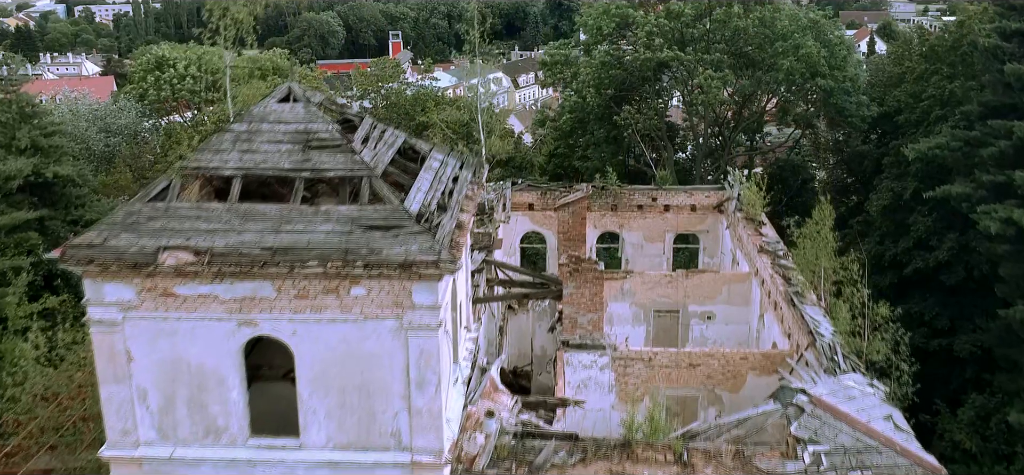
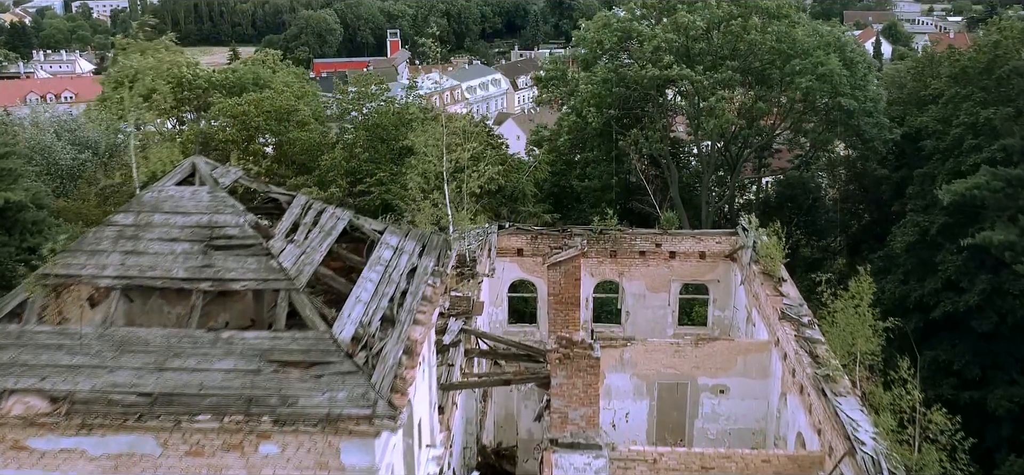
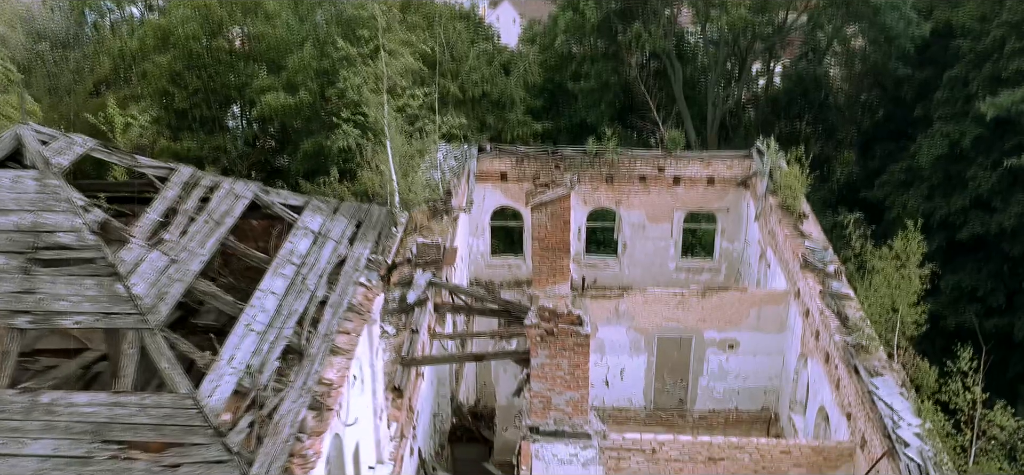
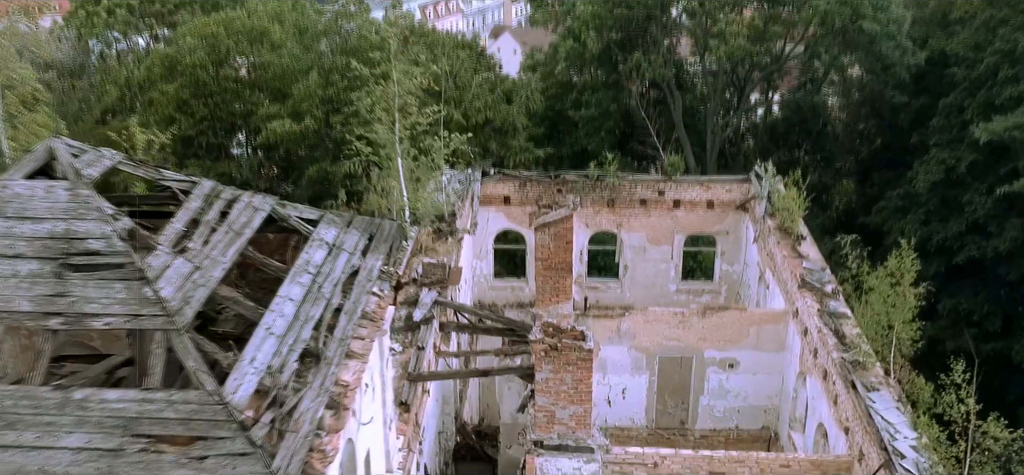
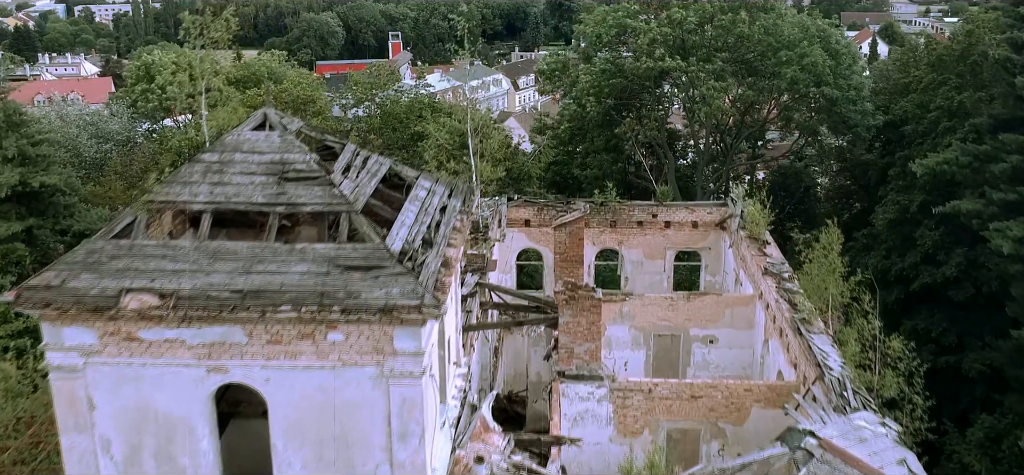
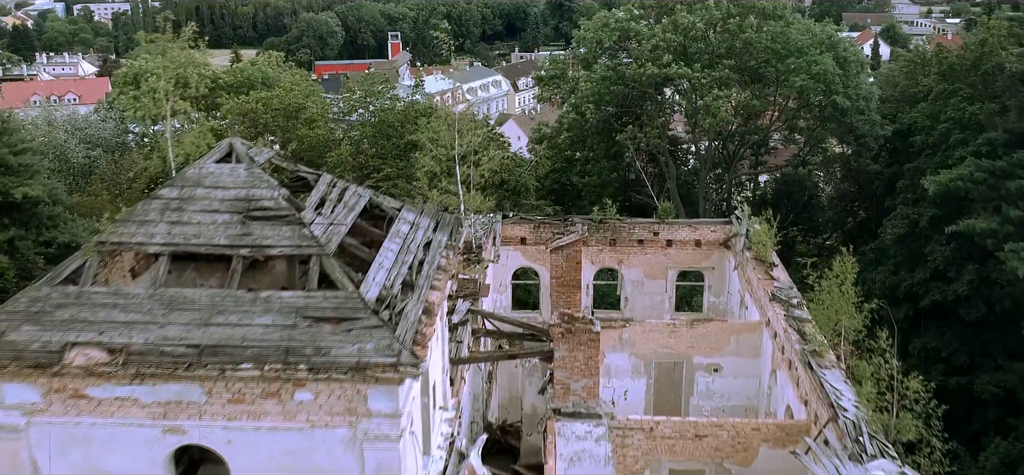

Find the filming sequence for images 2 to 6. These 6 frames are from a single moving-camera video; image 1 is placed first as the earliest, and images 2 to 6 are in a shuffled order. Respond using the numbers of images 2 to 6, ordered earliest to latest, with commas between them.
5, 6, 2, 4, 3
